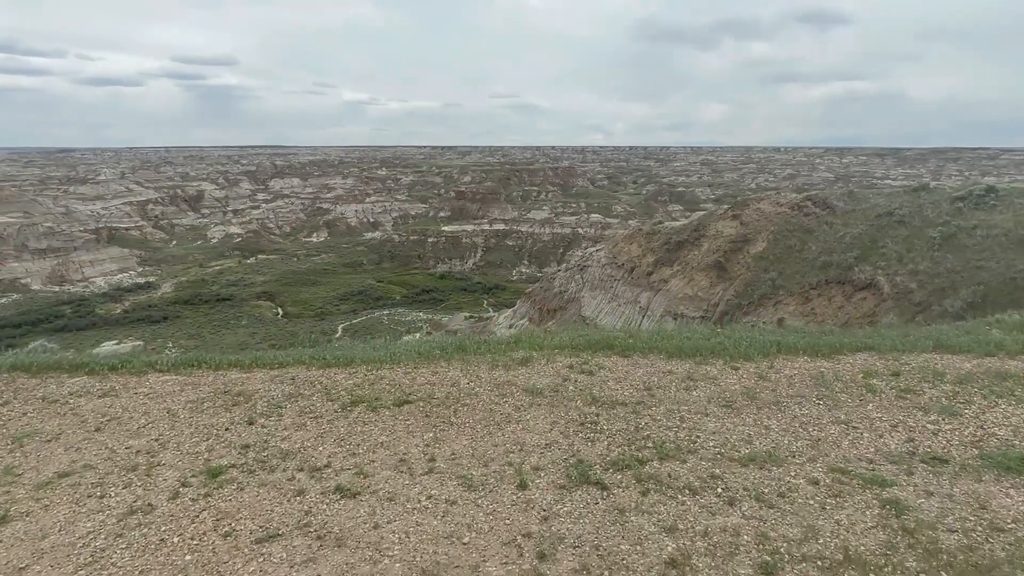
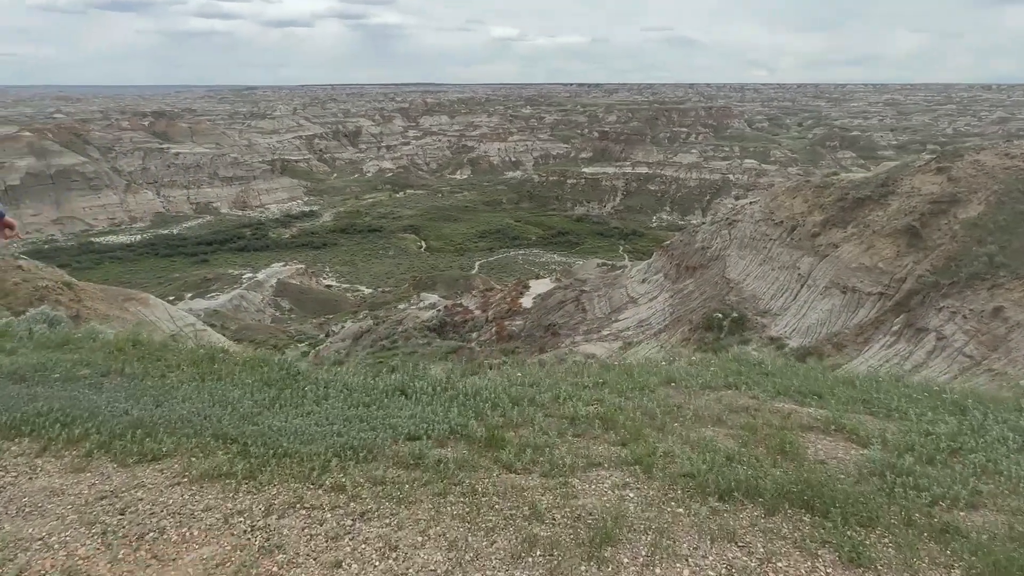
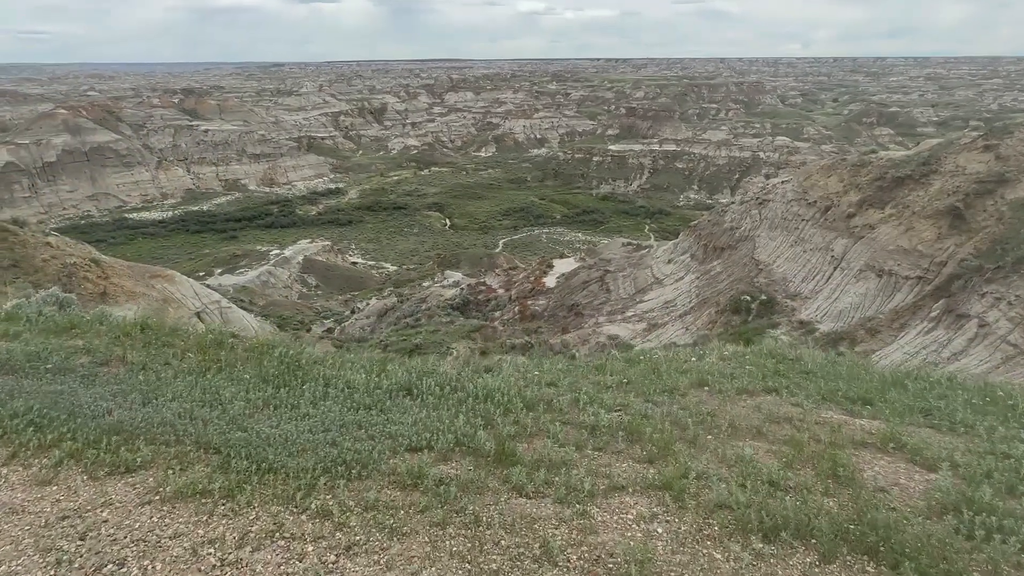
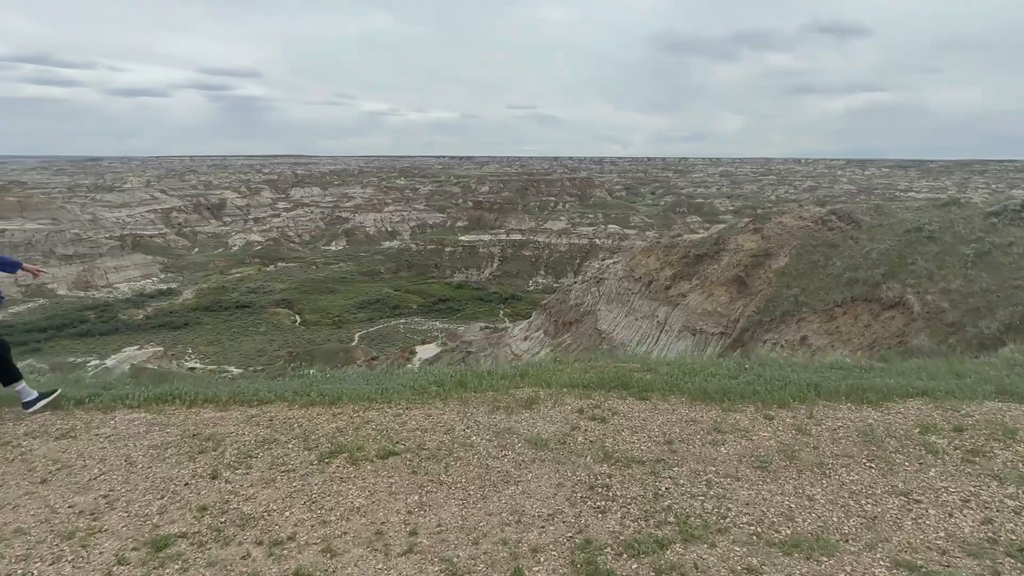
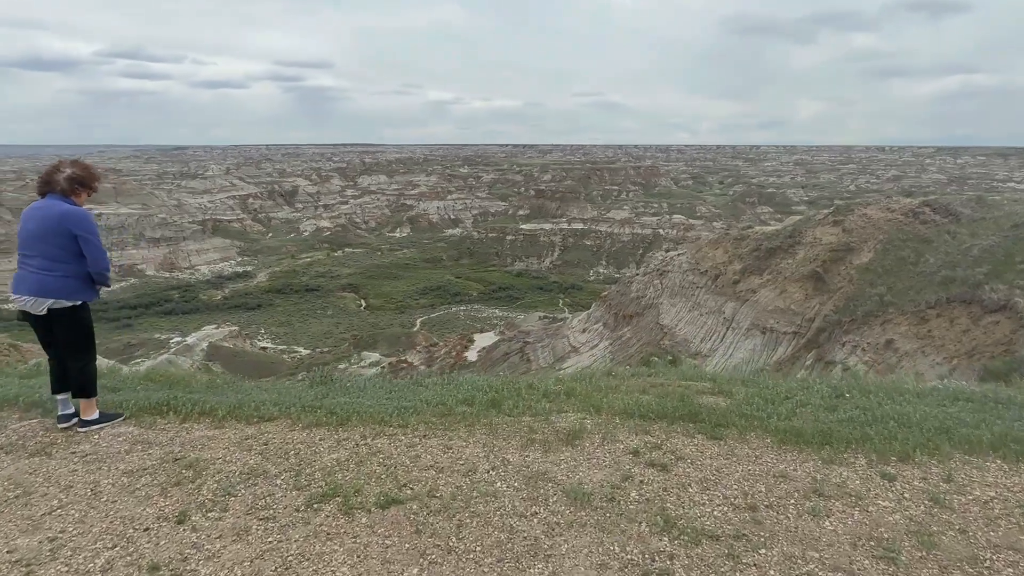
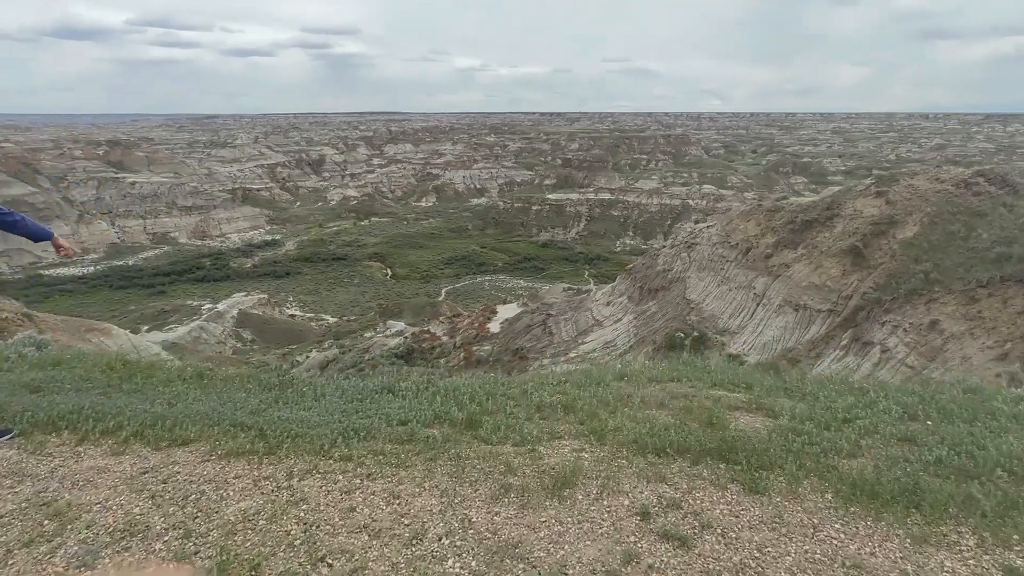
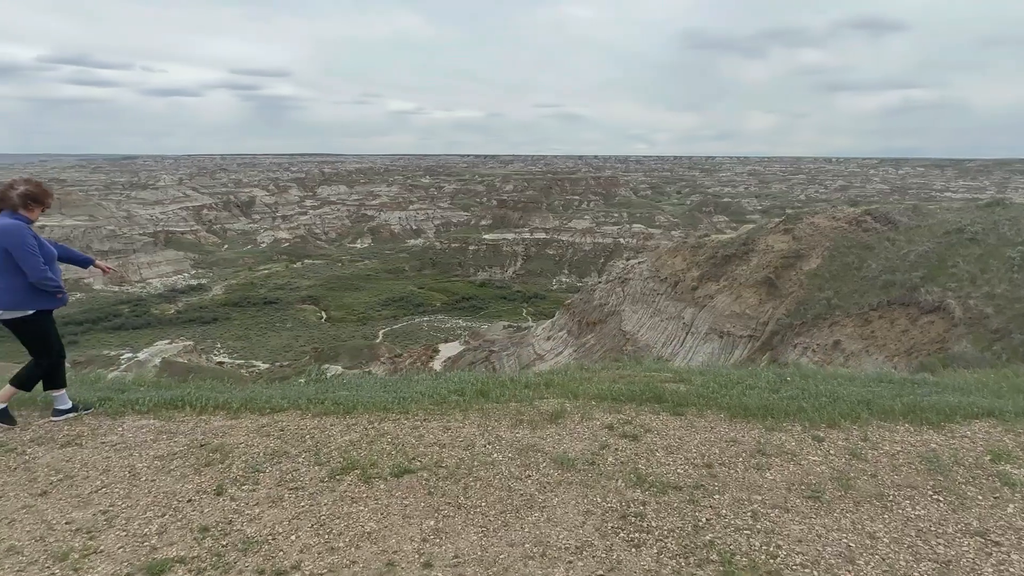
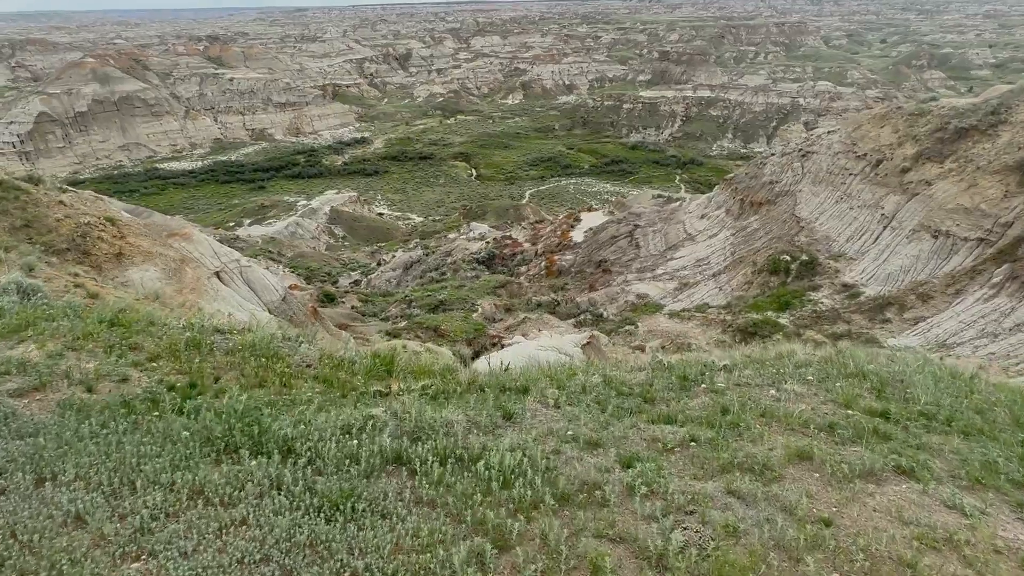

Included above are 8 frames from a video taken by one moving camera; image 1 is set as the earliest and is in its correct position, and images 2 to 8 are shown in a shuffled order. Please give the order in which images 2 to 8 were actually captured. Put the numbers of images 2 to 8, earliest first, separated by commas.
4, 7, 5, 6, 2, 3, 8
